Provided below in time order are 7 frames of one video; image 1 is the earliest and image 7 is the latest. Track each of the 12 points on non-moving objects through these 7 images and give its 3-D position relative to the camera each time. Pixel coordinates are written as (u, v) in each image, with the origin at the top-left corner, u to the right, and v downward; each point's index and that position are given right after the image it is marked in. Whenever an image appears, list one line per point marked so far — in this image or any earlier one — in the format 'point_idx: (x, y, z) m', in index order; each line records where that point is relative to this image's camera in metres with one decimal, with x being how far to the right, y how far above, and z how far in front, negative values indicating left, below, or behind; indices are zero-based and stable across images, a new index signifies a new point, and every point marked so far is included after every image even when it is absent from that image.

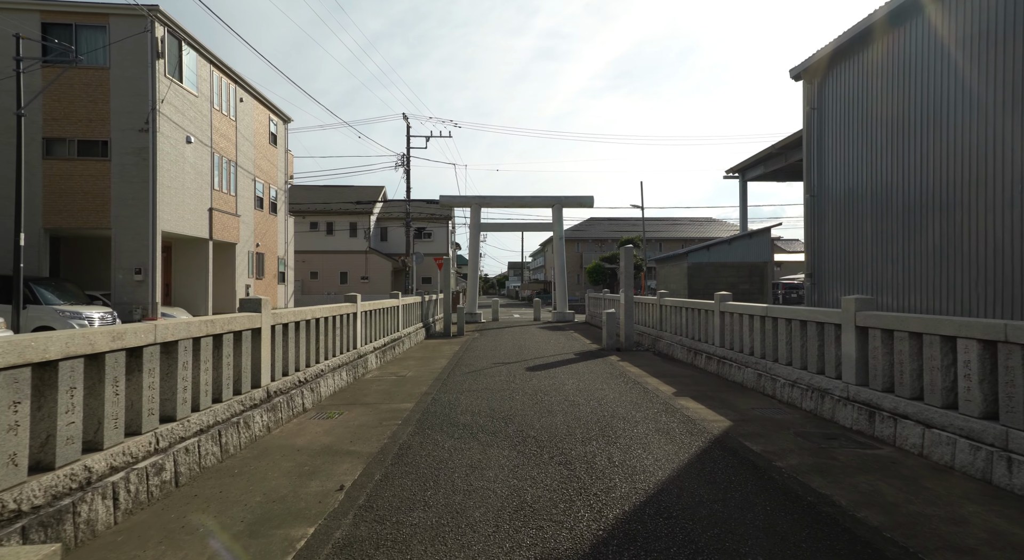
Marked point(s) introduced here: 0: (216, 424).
0: (-2.4, -1.2, +4.8) m
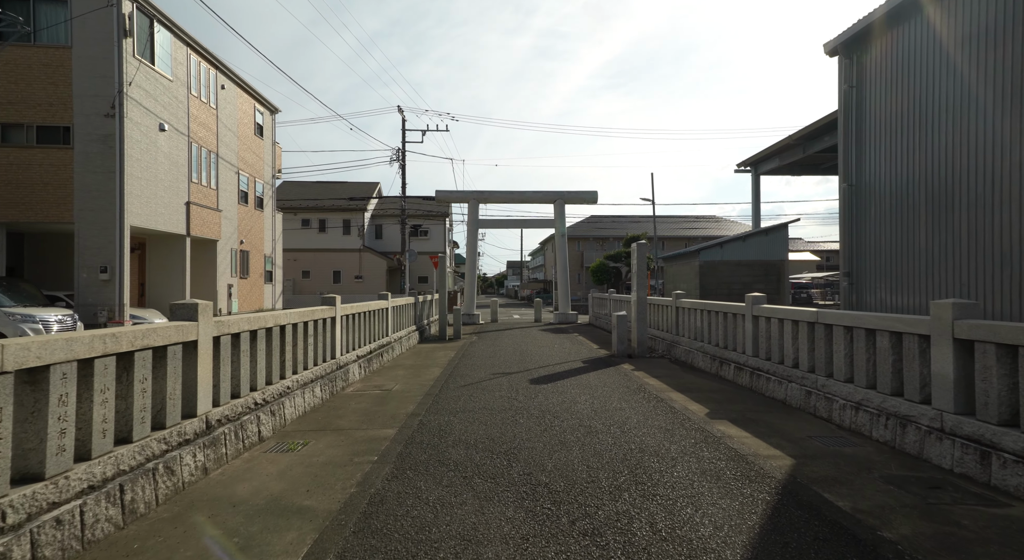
0: (-2.4, -1.2, +3.5) m
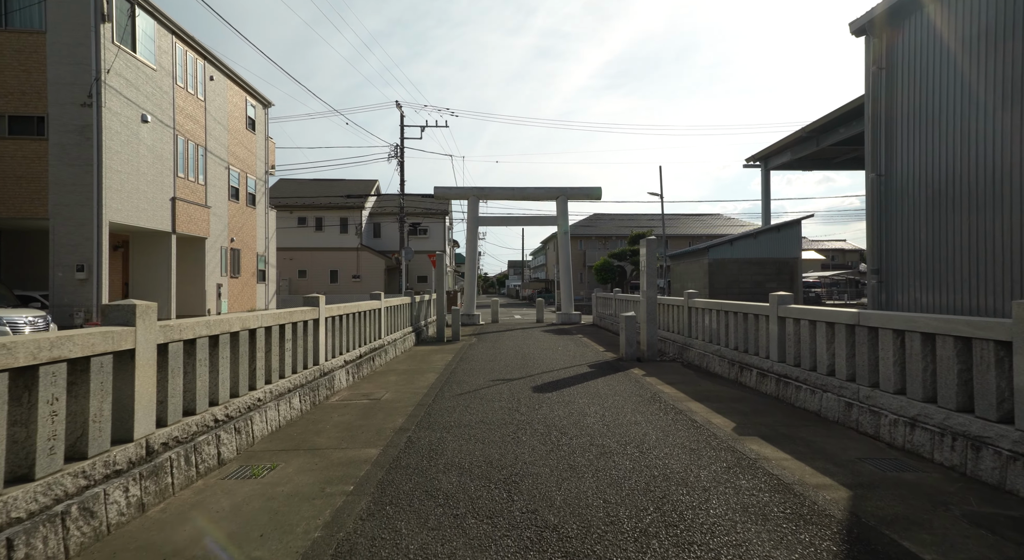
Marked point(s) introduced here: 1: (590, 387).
0: (-2.4, -1.2, +2.8) m
1: (+1.1, -1.5, +8.4) m
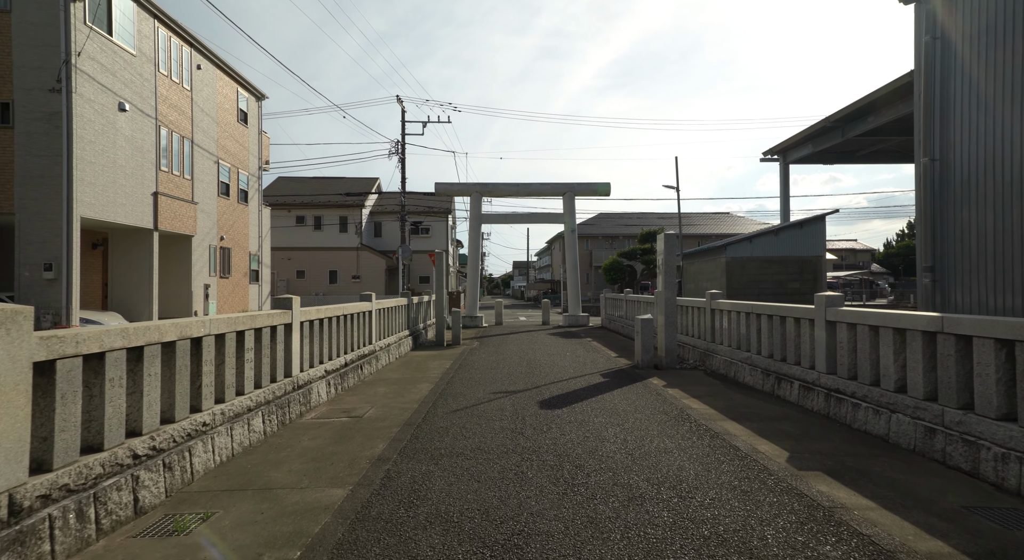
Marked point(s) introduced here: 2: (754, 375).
0: (-2.4, -1.1, +1.7) m
1: (+1.2, -1.5, +7.3) m
2: (+3.5, -1.4, +8.4) m
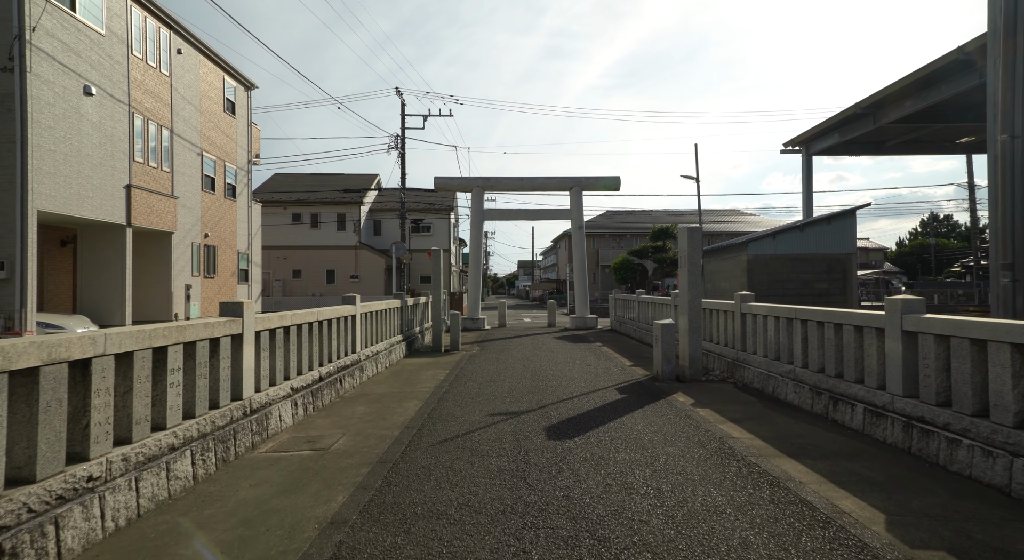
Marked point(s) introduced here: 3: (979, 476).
0: (-2.4, -1.2, +0.5) m
1: (+1.2, -1.5, +6.0) m
2: (+3.5, -1.4, +7.1) m
3: (+3.4, -1.4, +4.2) m
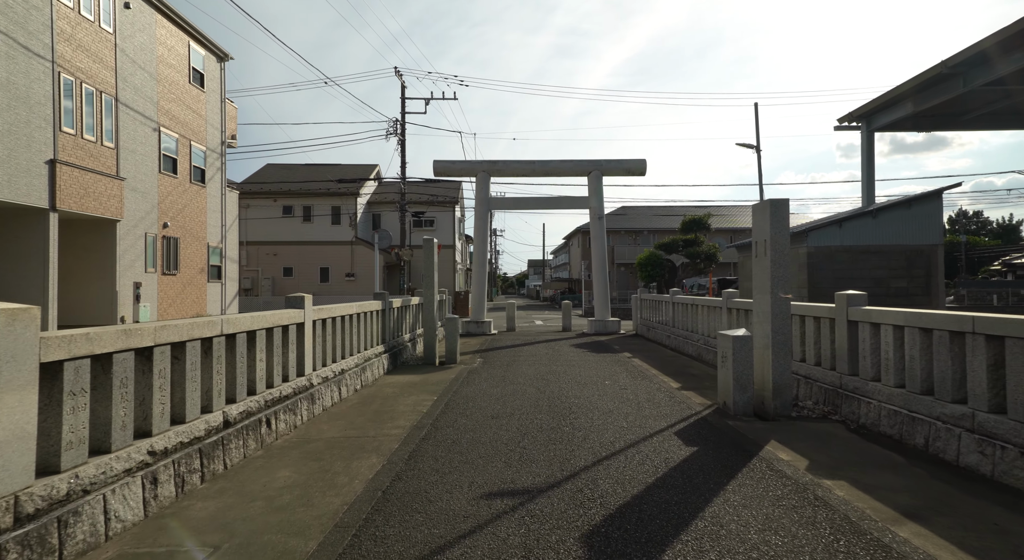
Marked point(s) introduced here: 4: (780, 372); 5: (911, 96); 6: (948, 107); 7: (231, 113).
0: (-2.5, -1.1, -2.2) m
1: (+1.2, -1.5, +3.3) m
2: (+3.6, -1.3, +4.3) m
3: (+3.4, -1.4, +1.5) m
4: (+3.0, -1.0, +6.6) m
5: (+10.7, +5.0, +15.7) m
6: (+11.5, +4.5, +15.2) m
7: (-9.4, +5.6, +19.3) m
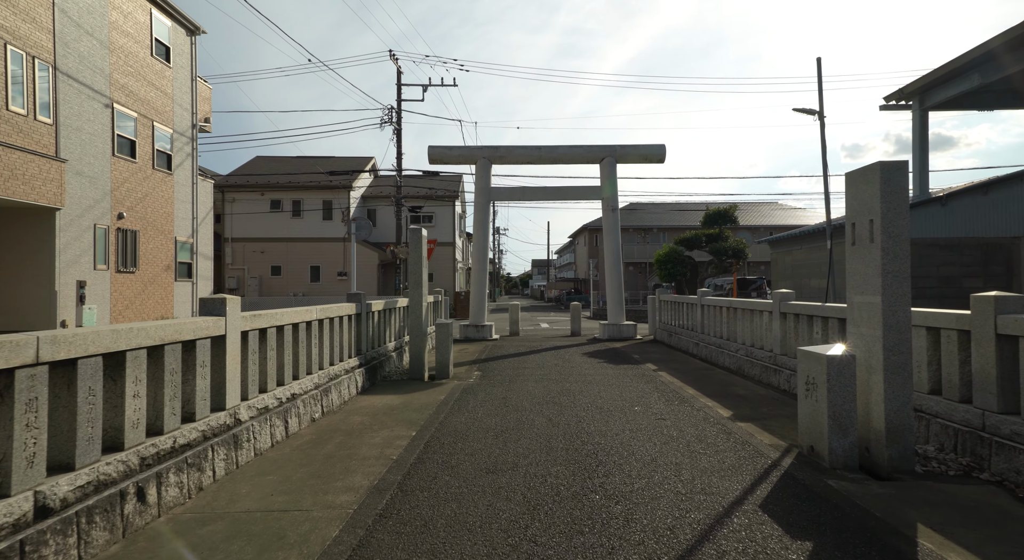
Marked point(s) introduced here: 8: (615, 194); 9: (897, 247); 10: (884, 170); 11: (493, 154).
0: (-2.5, -1.0, -4.1) m
1: (+1.3, -1.4, +1.3) m
2: (+3.6, -1.3, +2.4) m
3: (+3.4, -1.3, -0.5) m
4: (+3.1, -1.0, +4.6) m
5: (+10.8, +5.0, +13.6) m
6: (+11.6, +4.5, +13.2) m
7: (-9.2, +5.6, +17.4) m
8: (+3.3, +2.6, +18.3) m
9: (+3.1, +0.3, +4.7) m
10: (+3.1, +0.9, +4.8) m
11: (-0.6, +3.9, +18.2) m
